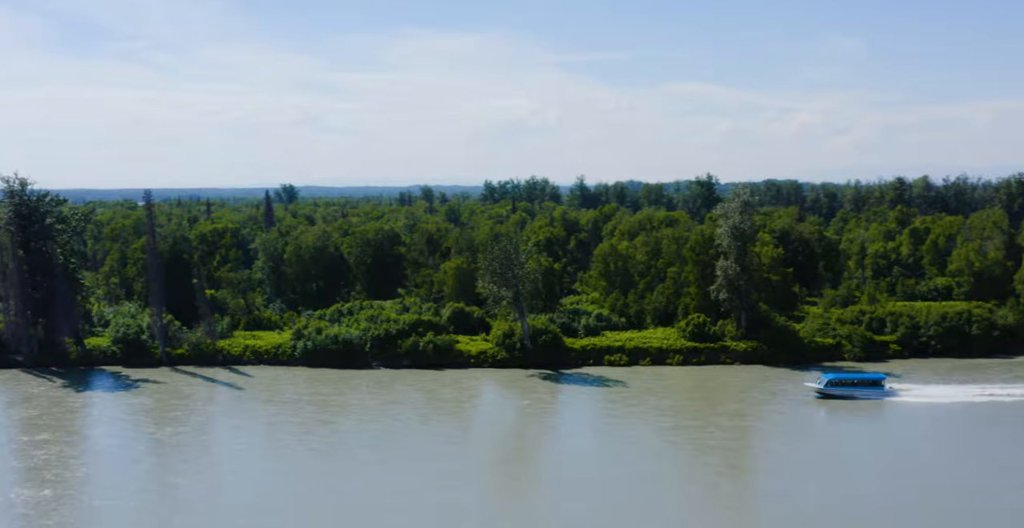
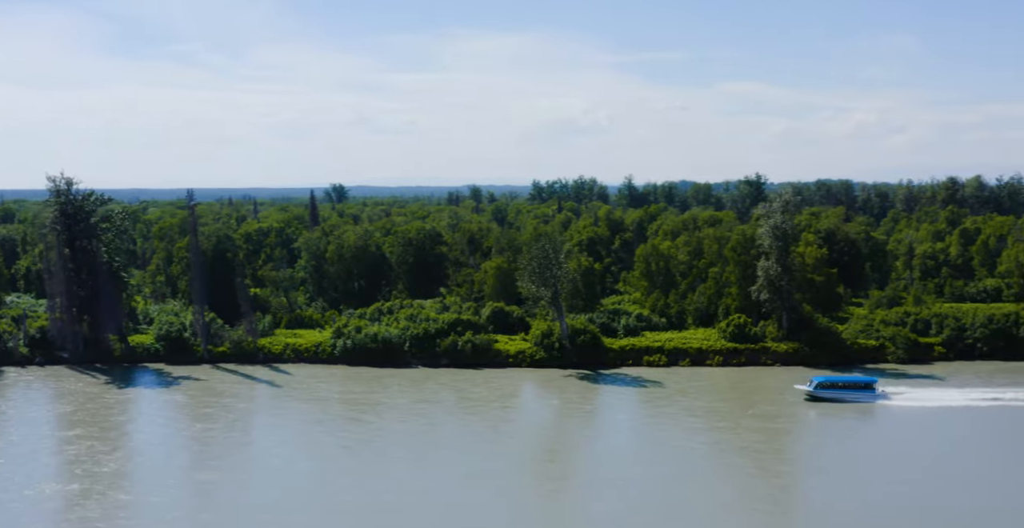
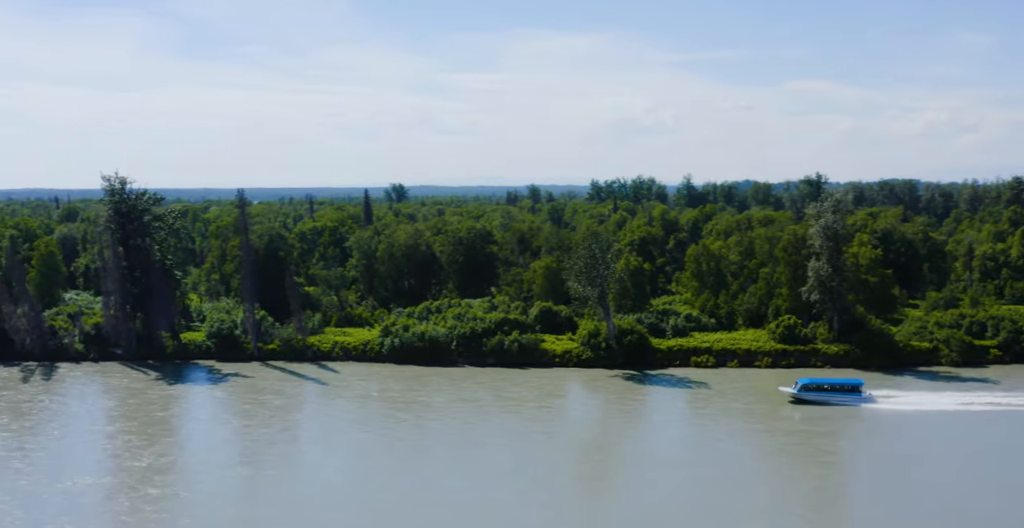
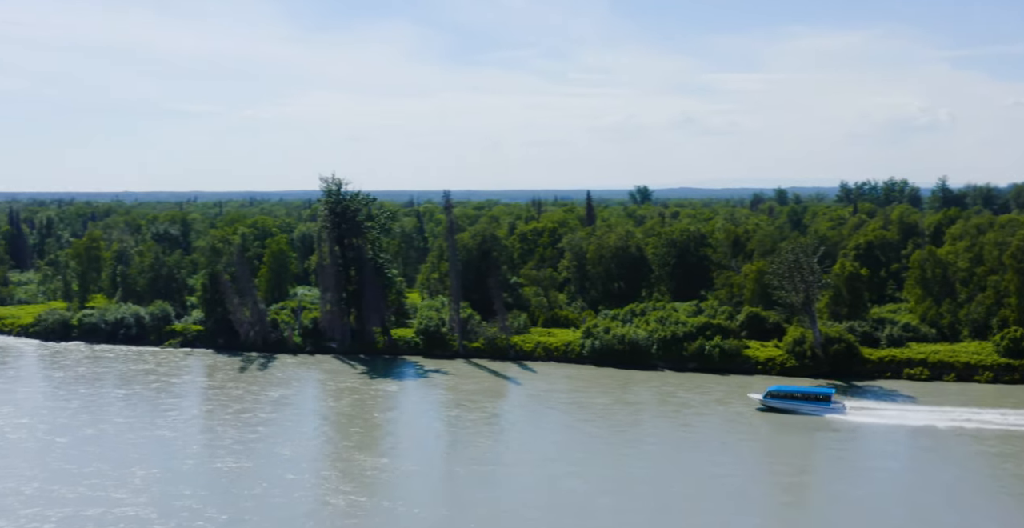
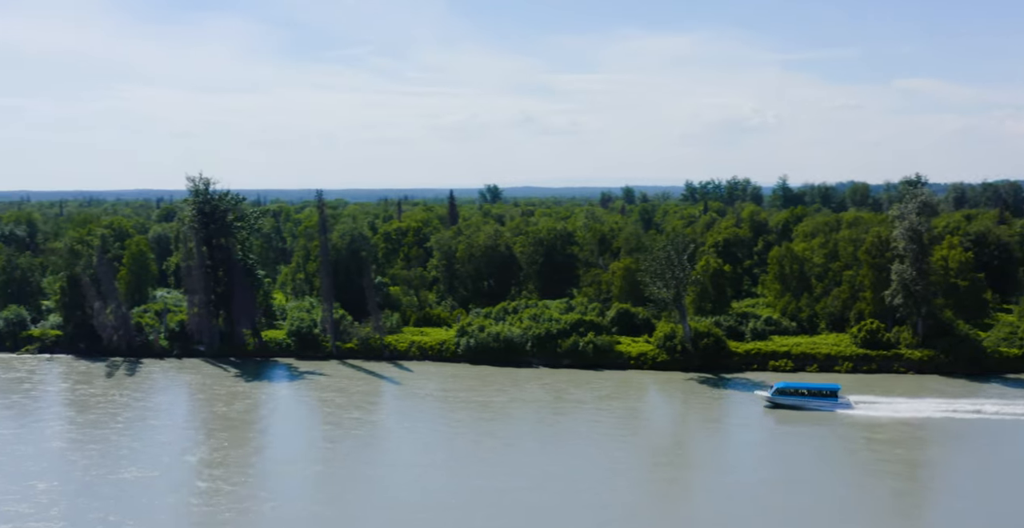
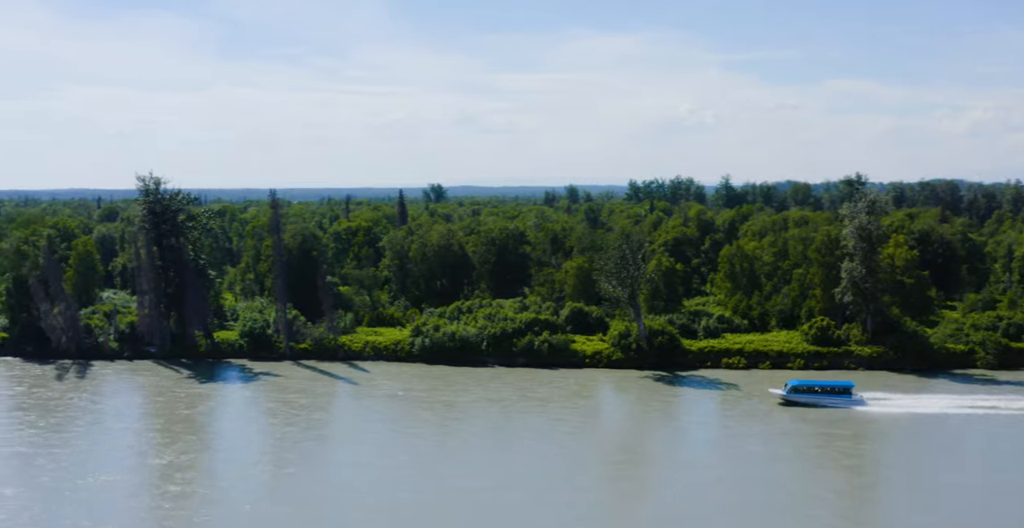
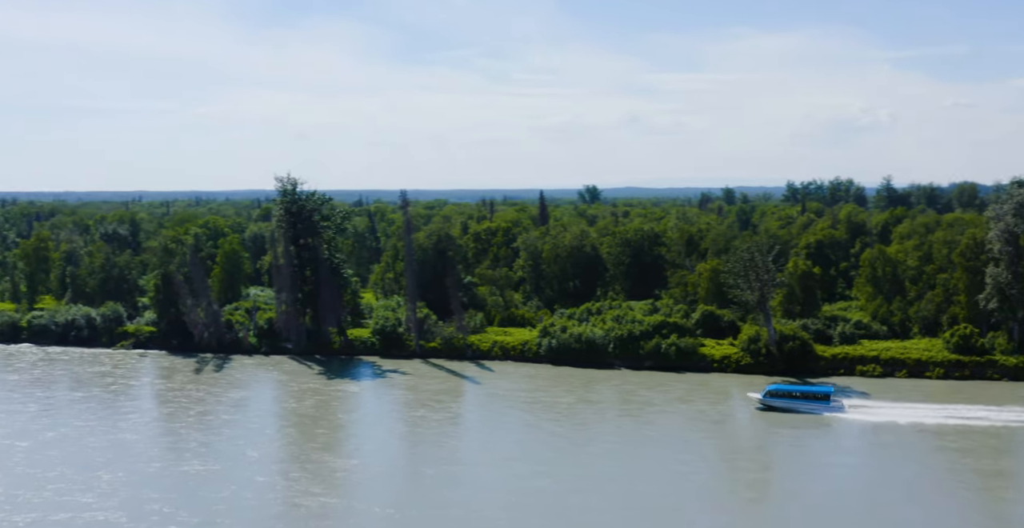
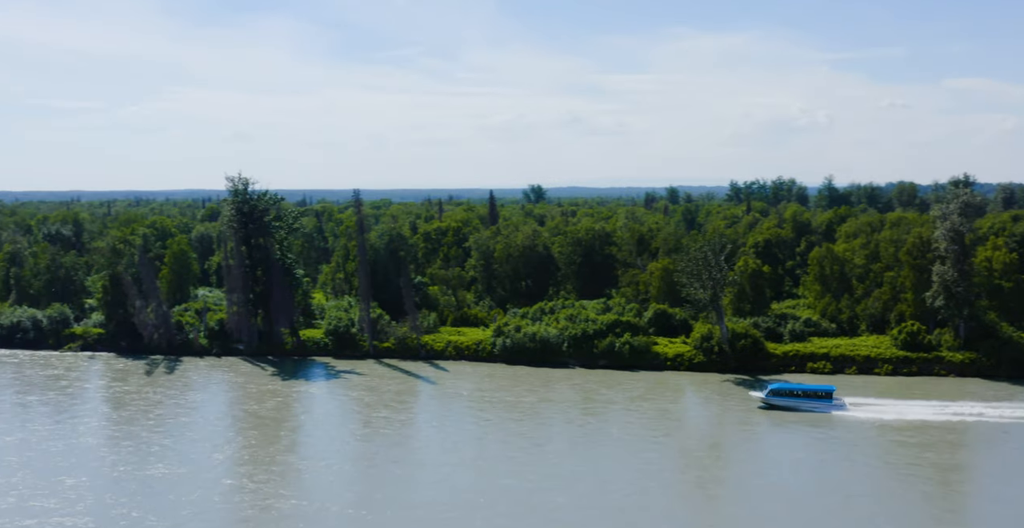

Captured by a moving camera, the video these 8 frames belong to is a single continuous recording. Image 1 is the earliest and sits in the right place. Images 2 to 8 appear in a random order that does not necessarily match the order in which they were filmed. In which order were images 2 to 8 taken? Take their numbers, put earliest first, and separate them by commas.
2, 3, 6, 5, 8, 7, 4
